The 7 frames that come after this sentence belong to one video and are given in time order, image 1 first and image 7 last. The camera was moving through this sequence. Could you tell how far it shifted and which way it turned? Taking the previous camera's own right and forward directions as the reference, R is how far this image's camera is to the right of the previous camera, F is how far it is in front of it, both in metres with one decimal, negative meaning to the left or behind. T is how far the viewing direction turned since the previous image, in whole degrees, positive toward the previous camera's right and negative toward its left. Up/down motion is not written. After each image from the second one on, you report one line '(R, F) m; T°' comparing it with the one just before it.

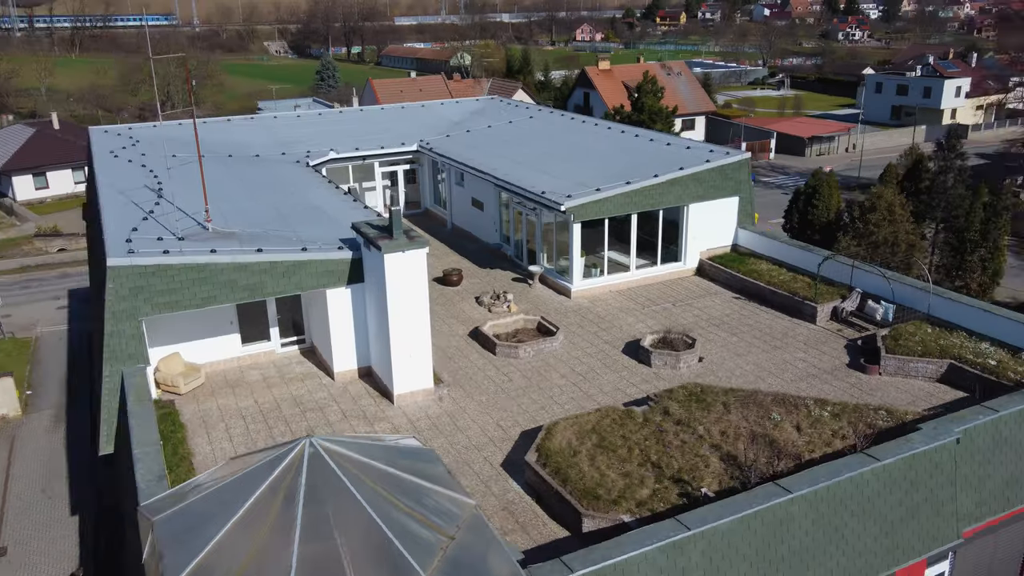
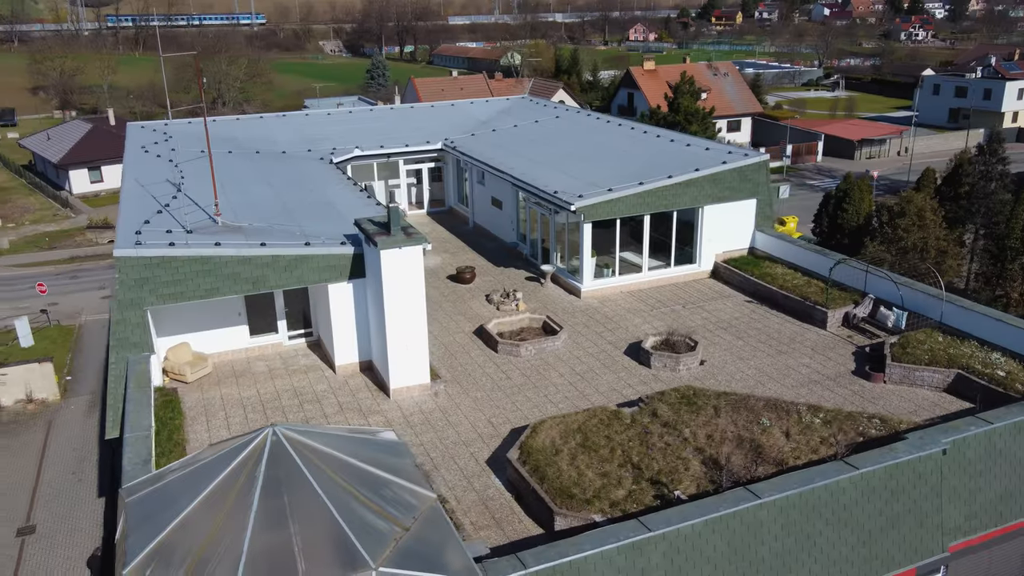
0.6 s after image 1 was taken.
(+0.9, -0.1) m; -3°
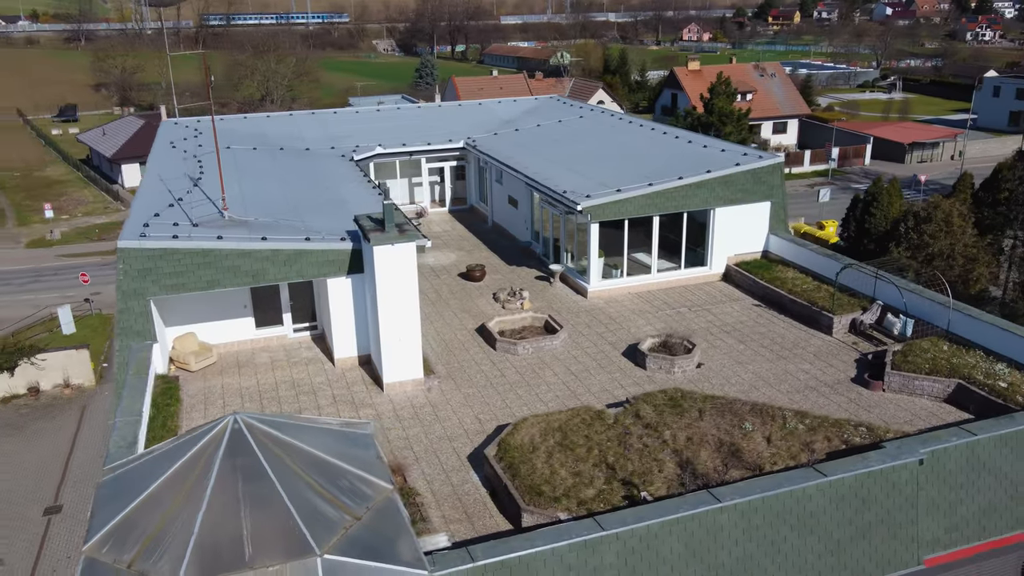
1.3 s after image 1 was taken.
(+1.0, -0.1) m; -3°
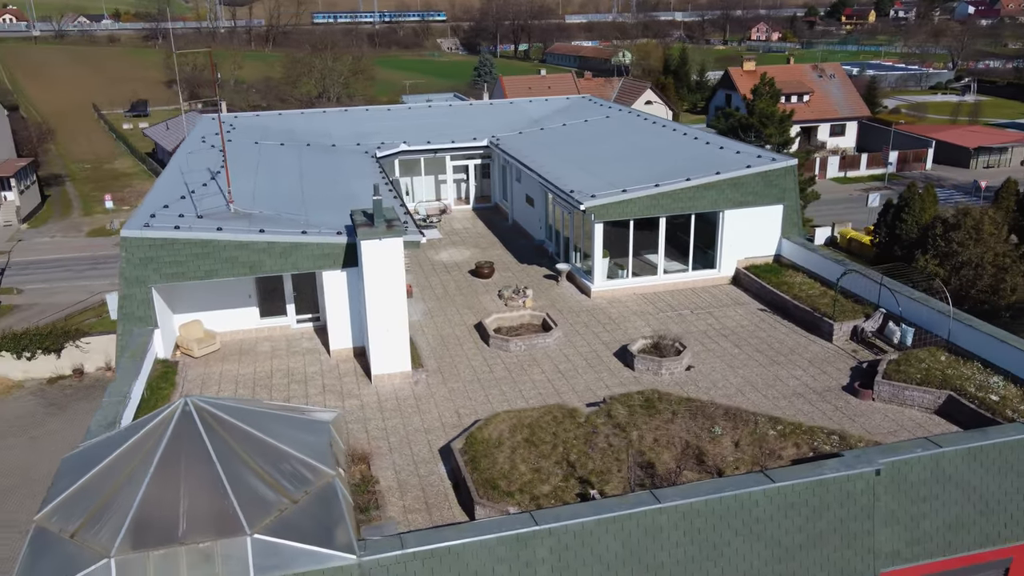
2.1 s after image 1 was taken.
(+1.3, -0.1) m; -4°
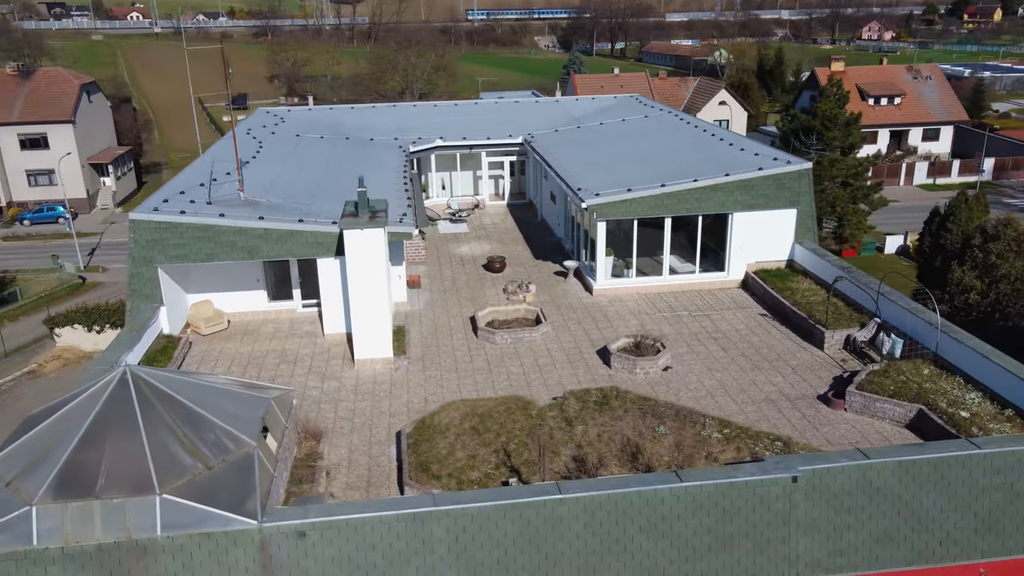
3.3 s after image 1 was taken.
(+2.1, -0.2) m; -7°
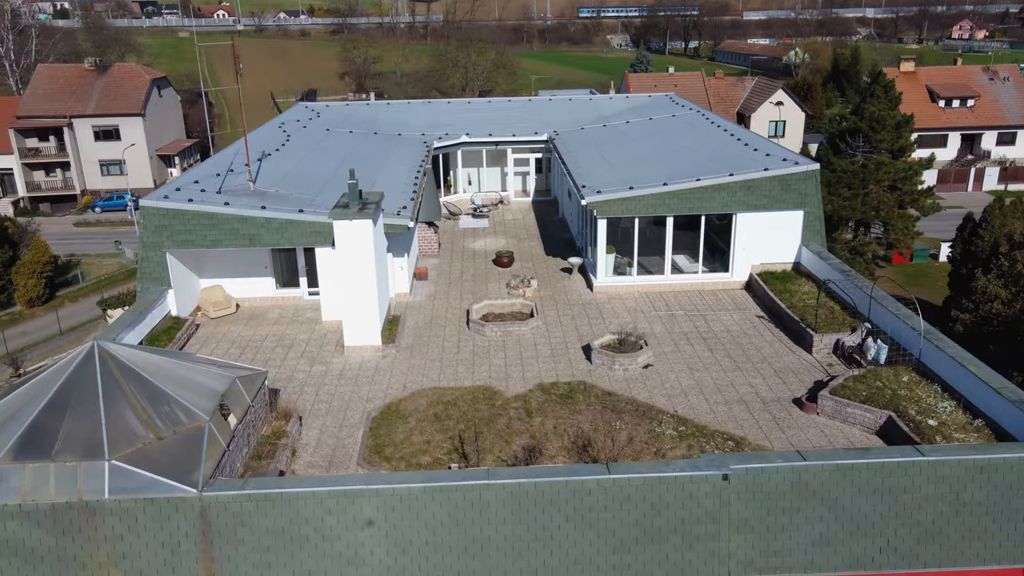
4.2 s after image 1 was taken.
(+1.6, -0.2) m; -5°
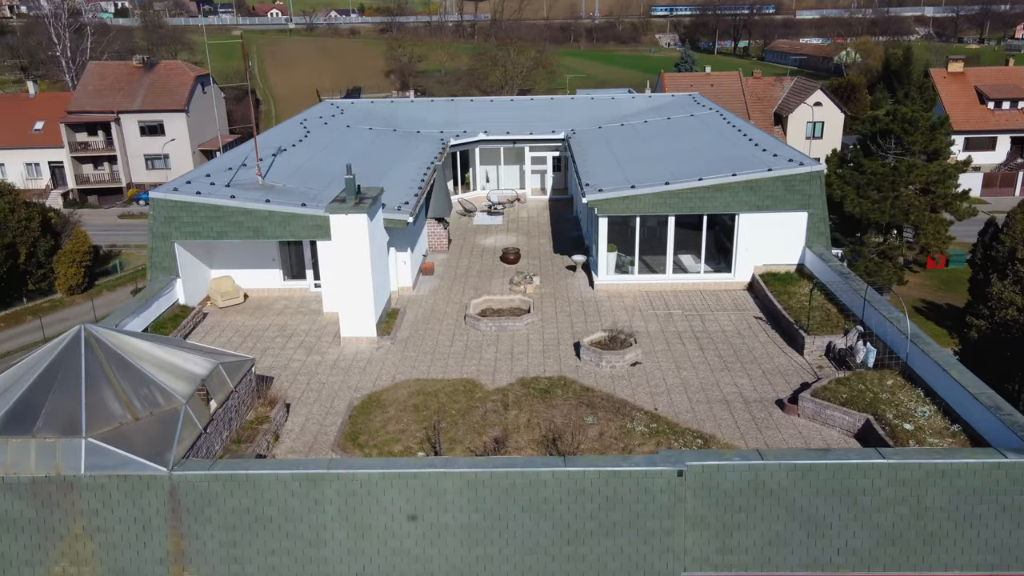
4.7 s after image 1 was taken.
(+1.0, -0.2) m; -3°
